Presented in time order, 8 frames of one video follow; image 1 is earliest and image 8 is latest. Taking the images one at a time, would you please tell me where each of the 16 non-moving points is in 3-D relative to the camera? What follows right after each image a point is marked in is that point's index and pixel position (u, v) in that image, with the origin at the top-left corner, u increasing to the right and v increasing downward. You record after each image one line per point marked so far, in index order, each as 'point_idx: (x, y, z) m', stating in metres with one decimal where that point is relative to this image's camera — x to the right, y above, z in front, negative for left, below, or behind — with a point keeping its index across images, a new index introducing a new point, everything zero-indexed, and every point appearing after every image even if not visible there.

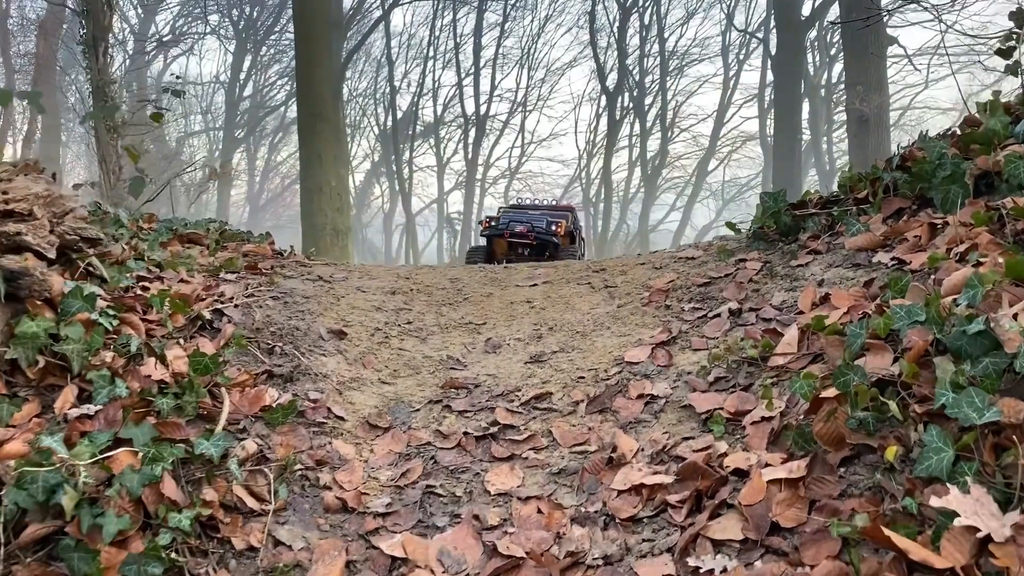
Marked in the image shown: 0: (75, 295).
0: (-2.1, 0.0, +4.3) m
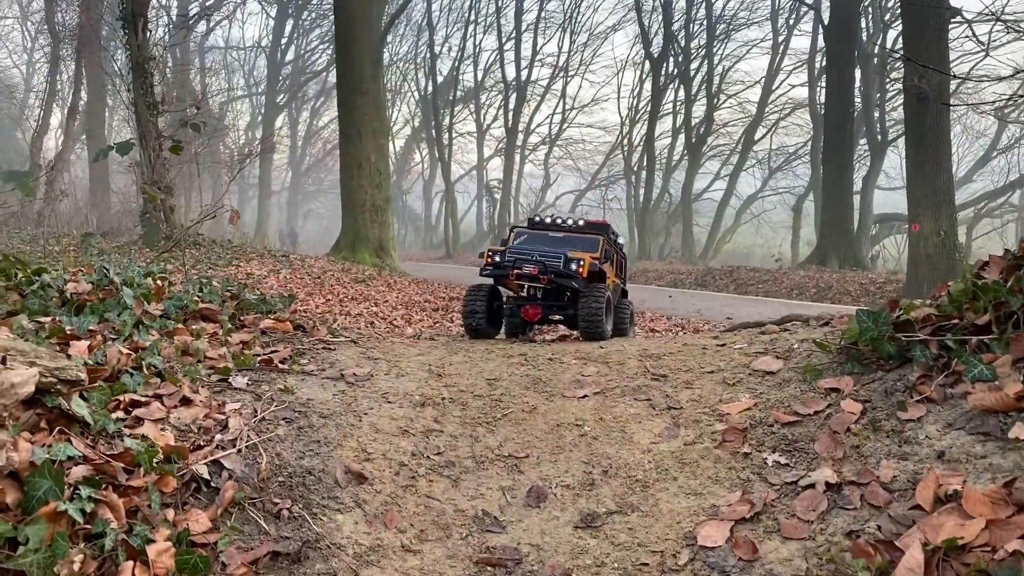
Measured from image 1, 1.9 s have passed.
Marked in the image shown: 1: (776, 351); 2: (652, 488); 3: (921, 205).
0: (-1.9, -0.8, +3.6) m
1: (+1.7, -0.4, +5.5) m
2: (+0.7, -1.0, +4.4) m
3: (+6.1, +1.2, +13.0) m
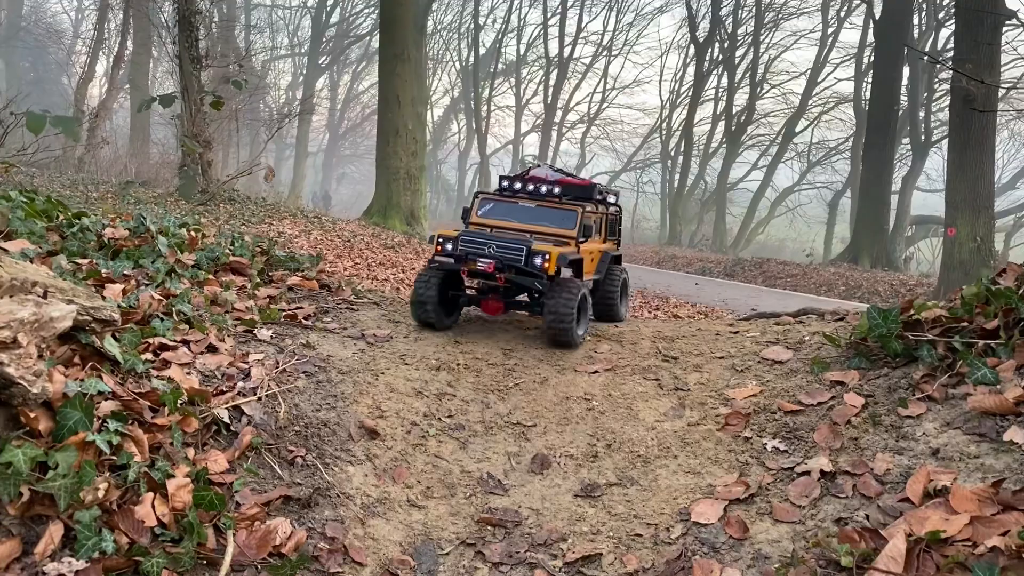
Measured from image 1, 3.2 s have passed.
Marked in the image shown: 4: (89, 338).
0: (-1.9, -0.5, +3.8) m
1: (+1.8, -0.3, +5.6) m
2: (+0.7, -0.9, +4.6) m
3: (+6.5, +1.2, +12.9) m
4: (-2.1, -0.2, +4.3) m
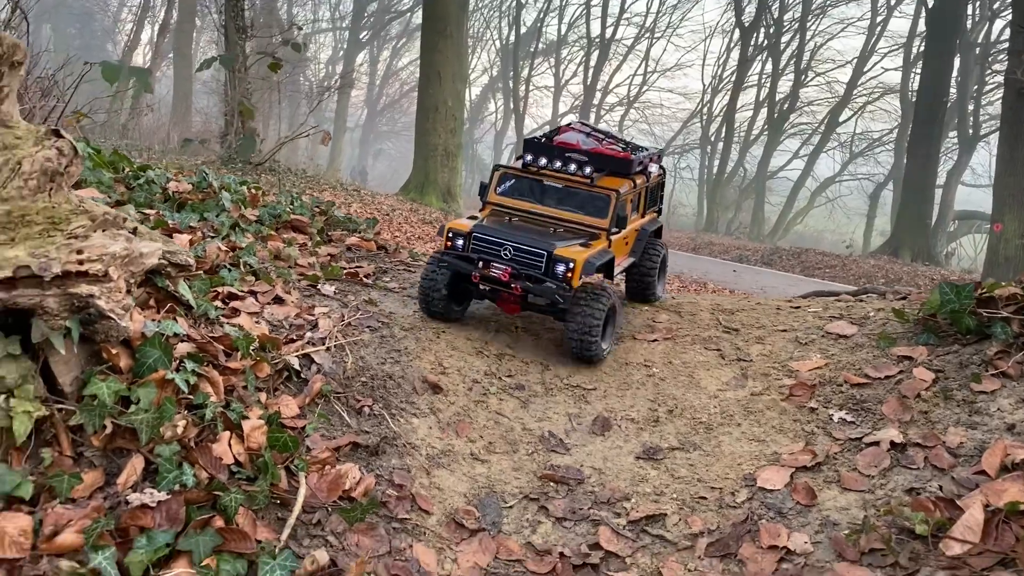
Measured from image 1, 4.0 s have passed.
0: (-1.6, -0.2, +3.9) m
1: (+2.1, -0.2, +5.5) m
2: (+1.1, -0.7, +4.6) m
3: (+7.2, +1.3, +12.6) m
4: (-1.7, 0.0, +4.4) m
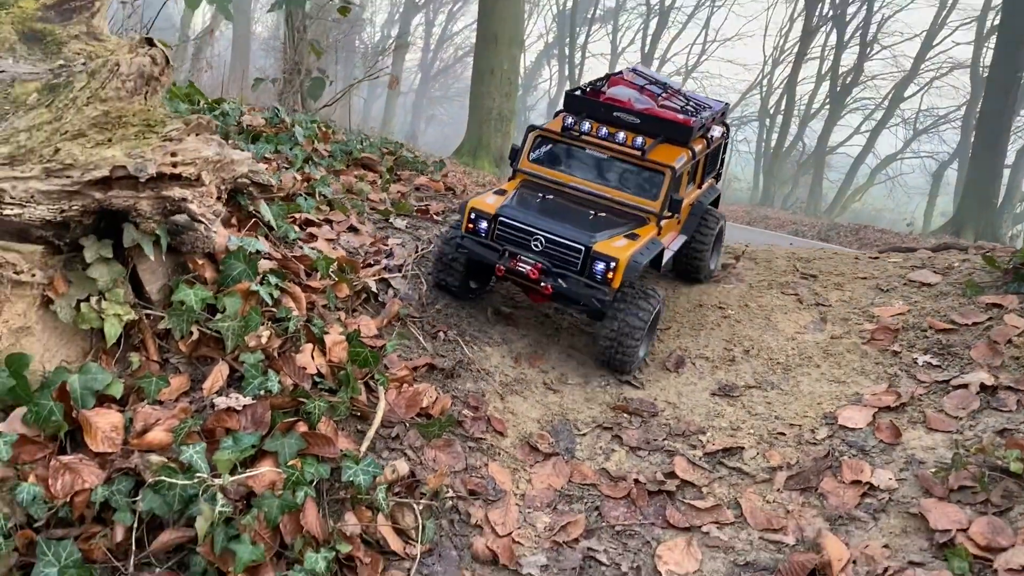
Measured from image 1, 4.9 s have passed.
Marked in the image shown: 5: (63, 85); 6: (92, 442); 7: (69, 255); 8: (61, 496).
0: (-1.2, +0.1, +3.9) m
1: (+2.6, +0.1, +5.3) m
2: (+1.4, -0.4, +4.5) m
3: (+8.1, +1.7, +12.1) m
4: (-1.3, +0.4, +4.4) m
5: (-1.8, +0.8, +3.5) m
6: (-1.6, -0.6, +3.2) m
7: (-1.8, +0.1, +3.6) m
8: (-1.6, -0.7, +3.1) m
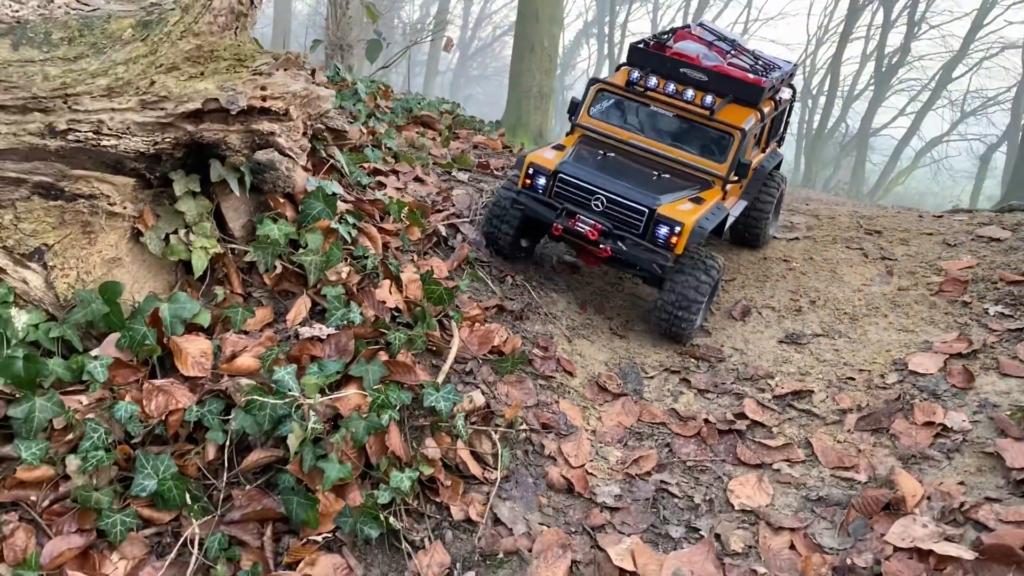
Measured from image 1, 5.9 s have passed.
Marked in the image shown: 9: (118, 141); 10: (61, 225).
0: (-0.9, +0.4, +4.0) m
1: (+3.0, +0.4, +5.3) m
2: (+1.8, -0.2, +4.5) m
3: (+8.7, +2.0, +11.8) m
4: (-1.0, +0.7, +4.5) m
5: (-1.5, +1.1, +3.6) m
6: (-1.3, -0.3, +3.4) m
7: (-1.5, +0.4, +3.8) m
8: (-1.3, -0.5, +3.2) m
9: (-1.5, +0.6, +3.4) m
10: (-1.8, +0.2, +3.4) m
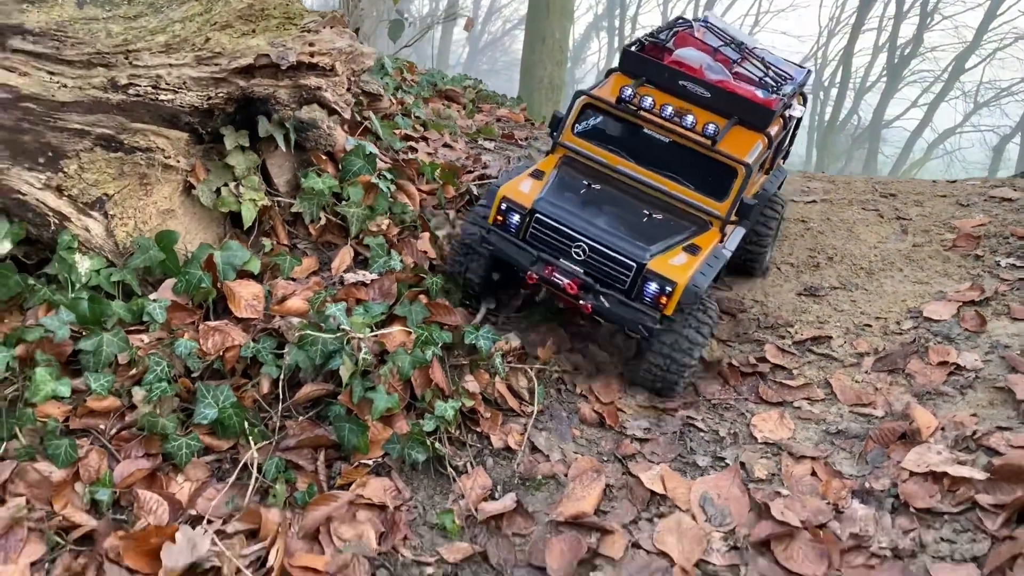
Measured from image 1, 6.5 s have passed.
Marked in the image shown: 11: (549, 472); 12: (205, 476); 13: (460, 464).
0: (-0.7, +0.6, +4.2) m
1: (+3.1, +0.6, +5.4) m
2: (+1.9, +0.1, +4.6) m
3: (+9.0, +2.3, +11.9) m
4: (-0.8, +1.0, +4.7) m
5: (-1.3, +1.3, +3.8) m
6: (-1.1, -0.1, +3.6) m
7: (-1.4, +0.6, +4.0) m
8: (-1.2, -0.2, +3.4) m
9: (-1.4, +0.8, +3.6) m
10: (-1.6, +0.5, +3.6) m
11: (+0.1, -0.7, +3.4) m
12: (-1.1, -0.7, +3.2) m
13: (-0.2, -0.7, +3.4) m
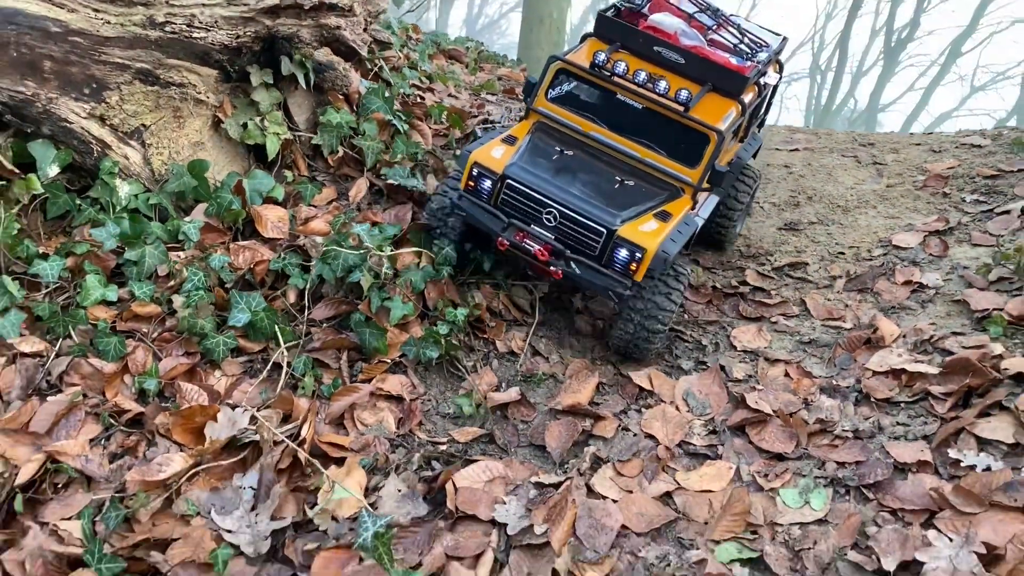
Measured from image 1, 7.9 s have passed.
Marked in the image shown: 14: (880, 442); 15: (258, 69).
0: (-0.7, +1.0, +4.5) m
1: (+3.1, +1.0, +5.8) m
2: (+1.9, +0.4, +5.0) m
3: (+9.0, +2.8, +12.3) m
4: (-0.8, +1.3, +5.1) m
5: (-1.3, +1.7, +4.1) m
6: (-1.1, +0.3, +3.9) m
7: (-1.4, +1.0, +4.3) m
8: (-1.2, +0.1, +3.8) m
9: (-1.4, +1.1, +3.9) m
10: (-1.6, +0.8, +4.0) m
11: (+0.2, -0.4, +3.7) m
12: (-1.1, -0.3, +3.6) m
13: (-0.2, -0.3, +3.7) m
14: (+1.4, -0.6, +3.3) m
15: (-1.2, +1.1, +4.3) m
